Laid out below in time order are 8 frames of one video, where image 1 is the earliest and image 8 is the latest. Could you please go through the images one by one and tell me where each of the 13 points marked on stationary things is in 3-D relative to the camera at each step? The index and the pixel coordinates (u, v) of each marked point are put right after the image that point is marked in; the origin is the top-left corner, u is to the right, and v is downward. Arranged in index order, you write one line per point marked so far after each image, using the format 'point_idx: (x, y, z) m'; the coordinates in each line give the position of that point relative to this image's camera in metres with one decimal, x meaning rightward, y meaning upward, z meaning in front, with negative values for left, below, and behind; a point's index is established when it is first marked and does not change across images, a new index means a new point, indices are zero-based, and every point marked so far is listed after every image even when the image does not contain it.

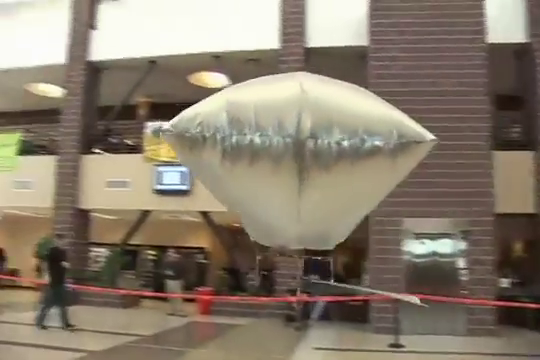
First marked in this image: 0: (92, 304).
0: (-4.7, -3.3, +16.8) m
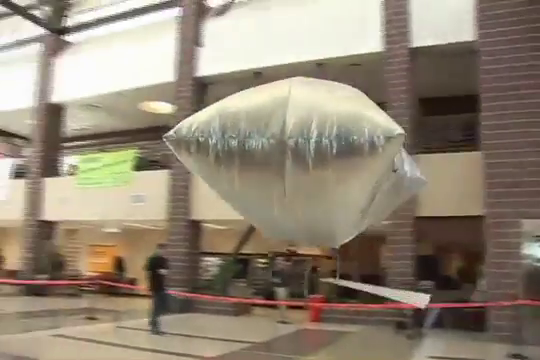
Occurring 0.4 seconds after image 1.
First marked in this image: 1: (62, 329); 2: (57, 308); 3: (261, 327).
0: (-1.7, -3.6, +17.3) m
1: (-4.7, -3.4, +14.2) m
2: (-5.9, -3.6, +17.5) m
3: (-0.2, -3.6, +15.6) m
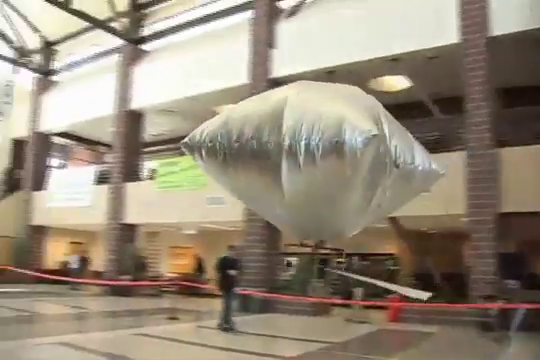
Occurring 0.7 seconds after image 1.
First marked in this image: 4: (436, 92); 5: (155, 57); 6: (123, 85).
0: (+0.4, -3.7, +17.4) m
1: (-3.0, -3.5, +14.7) m
2: (-3.7, -3.7, +18.1) m
3: (+1.7, -3.6, +15.4) m
4: (+5.1, +2.7, +18.9) m
5: (-3.4, +3.8, +19.2) m
6: (-4.5, +3.0, +19.4) m
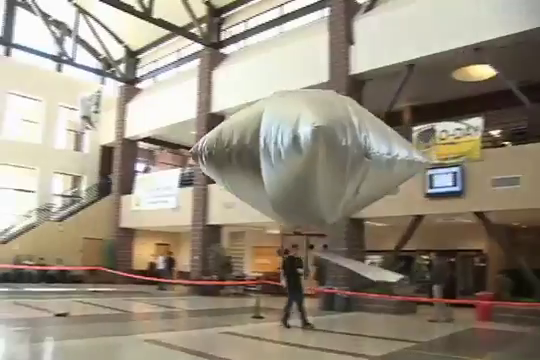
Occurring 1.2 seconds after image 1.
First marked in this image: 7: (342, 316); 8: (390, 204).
0: (+2.7, -3.6, +17.1) m
1: (-1.0, -3.5, +14.9) m
2: (-1.3, -3.7, +18.4) m
3: (+3.7, -3.5, +15.0) m
4: (+7.3, +2.9, +18.0) m
5: (-1.0, +3.8, +19.5) m
6: (-2.1, +3.0, +19.9) m
7: (+2.0, -3.5, +16.2) m
8: (+3.0, -0.6, +15.3) m
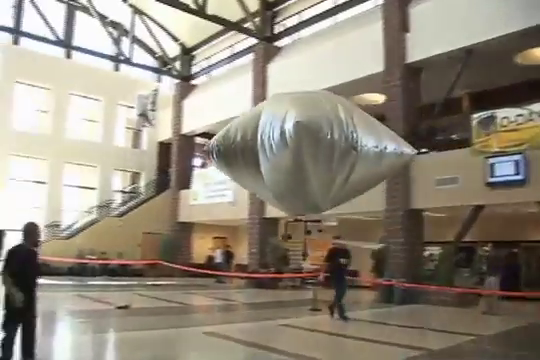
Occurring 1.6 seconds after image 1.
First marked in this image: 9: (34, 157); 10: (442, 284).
0: (+4.2, -3.3, +16.8) m
1: (+0.3, -3.3, +15.0) m
2: (+0.4, -3.5, +18.5) m
3: (+5.0, -3.2, +14.6) m
4: (+8.8, +3.3, +17.1) m
5: (+0.6, +4.0, +19.5) m
6: (-0.4, +3.2, +19.9) m
7: (+3.4, -3.3, +16.0) m
8: (+4.3, -0.3, +15.0) m
9: (-7.5, +0.7, +19.8) m
10: (+4.4, -2.6, +15.8) m
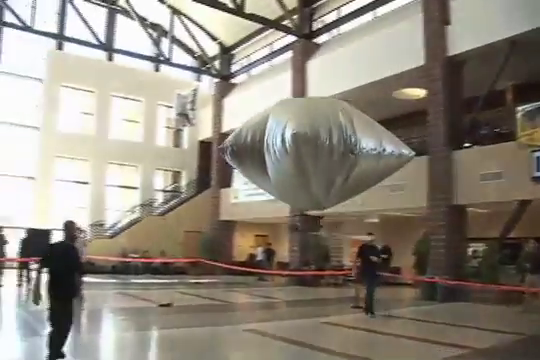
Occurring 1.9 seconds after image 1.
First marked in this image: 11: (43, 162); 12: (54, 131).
0: (+5.3, -3.2, +16.5) m
1: (+1.3, -3.3, +15.0) m
2: (+1.6, -3.5, +18.4) m
3: (+5.9, -3.1, +14.2) m
4: (+9.8, +3.5, +16.4) m
5: (+1.8, +4.1, +19.4) m
6: (+0.8, +3.3, +19.9) m
7: (+4.4, -3.2, +15.7) m
8: (+5.2, -0.2, +14.6) m
9: (-6.3, +0.7, +20.3) m
10: (+5.3, -2.5, +15.4) m
11: (-7.1, +0.6, +19.5) m
12: (-6.8, +1.6, +19.6) m
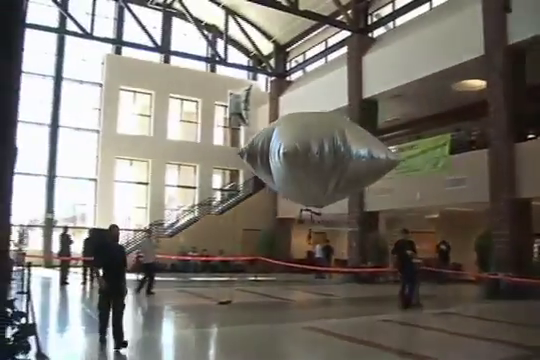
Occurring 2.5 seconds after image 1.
0: (+6.8, -3.0, +15.9) m
1: (+2.6, -3.2, +14.8) m
2: (+3.3, -3.3, +18.2) m
3: (+7.1, -2.9, +13.5) m
4: (+11.1, +3.7, +15.3) m
5: (+3.4, +4.2, +19.1) m
6: (+2.5, +3.4, +19.7) m
7: (+5.8, -3.0, +15.2) m
8: (+6.4, -0.1, +14.0) m
9: (-4.4, +0.7, +20.8) m
10: (+6.7, -2.3, +14.8) m
11: (-5.4, +0.5, +20.1) m
12: (-5.0, +1.6, +20.2) m
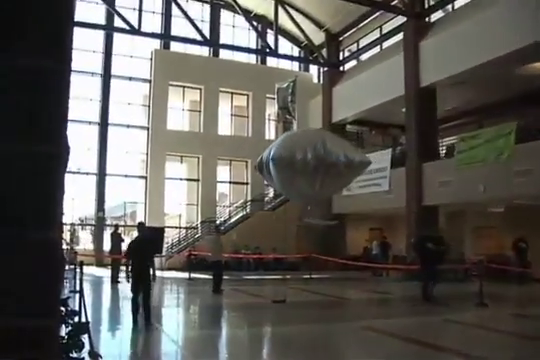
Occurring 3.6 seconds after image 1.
0: (+8.1, -2.8, +14.6) m
1: (+3.8, -3.0, +13.9) m
2: (+4.8, -3.1, +17.2) m
3: (+8.3, -2.7, +12.3) m
4: (+12.2, +4.0, +13.6) m
5: (+4.9, +4.4, +18.0) m
6: (+4.1, +3.6, +18.7) m
7: (+7.1, -2.8, +14.0) m
8: (+7.6, +0.2, +12.7) m
9: (-2.7, +0.8, +20.4) m
10: (+7.9, -2.1, +13.5) m
11: (-3.7, +0.6, +19.8) m
12: (-3.4, +1.6, +19.8) m
